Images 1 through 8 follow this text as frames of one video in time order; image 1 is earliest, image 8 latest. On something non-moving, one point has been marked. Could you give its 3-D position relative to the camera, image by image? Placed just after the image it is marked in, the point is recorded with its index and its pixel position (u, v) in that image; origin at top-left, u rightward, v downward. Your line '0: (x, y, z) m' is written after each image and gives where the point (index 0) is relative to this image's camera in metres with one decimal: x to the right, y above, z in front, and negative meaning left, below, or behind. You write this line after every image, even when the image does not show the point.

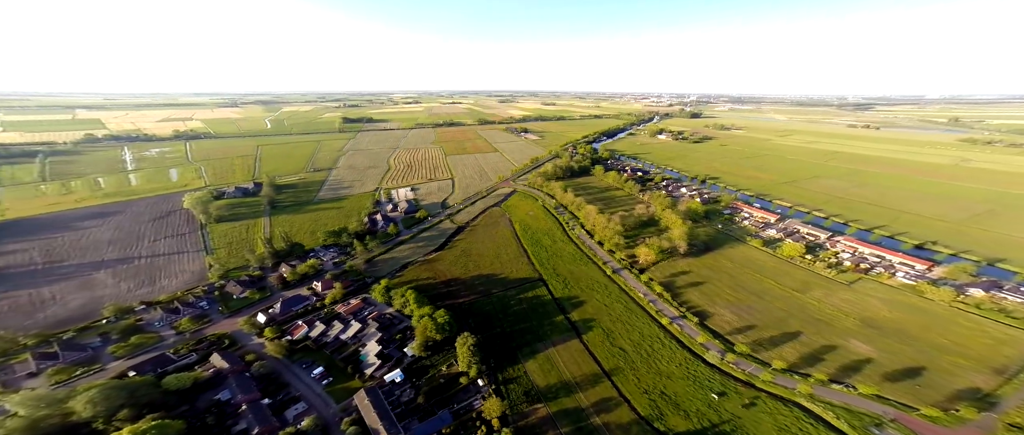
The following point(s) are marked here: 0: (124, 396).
0: (-25.4, -13.8, +18.8) m
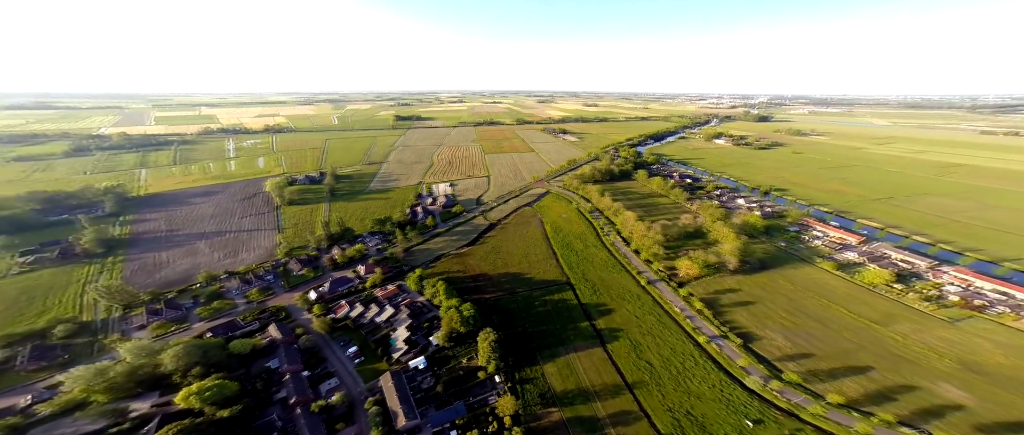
0: (-24.3, -11.8, +22.2) m
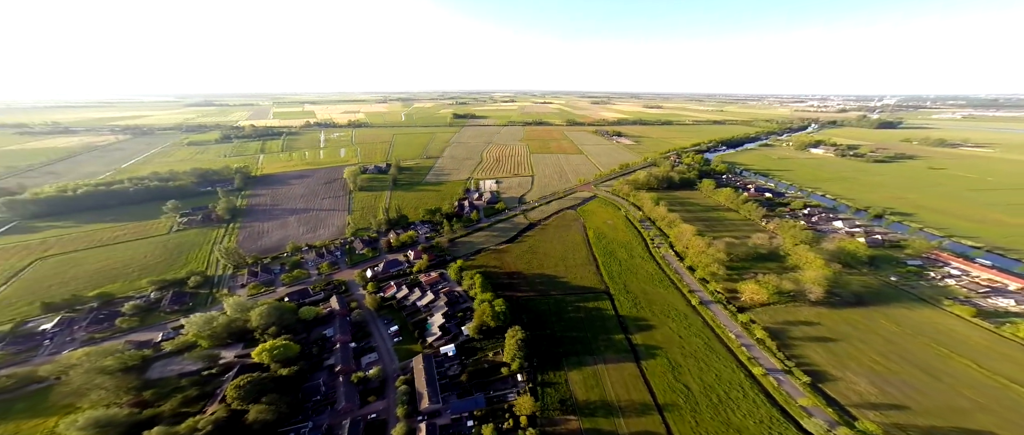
0: (-21.9, -9.5, +26.3) m
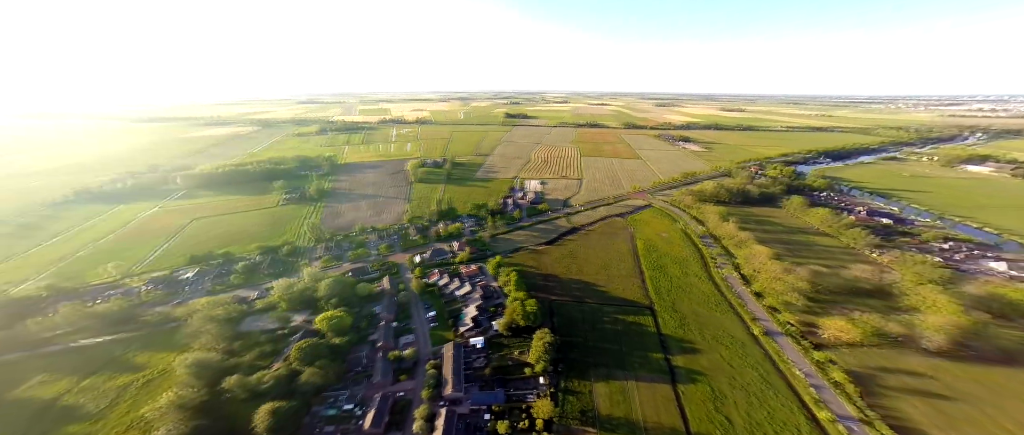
0: (-18.5, -7.6, +30.1) m
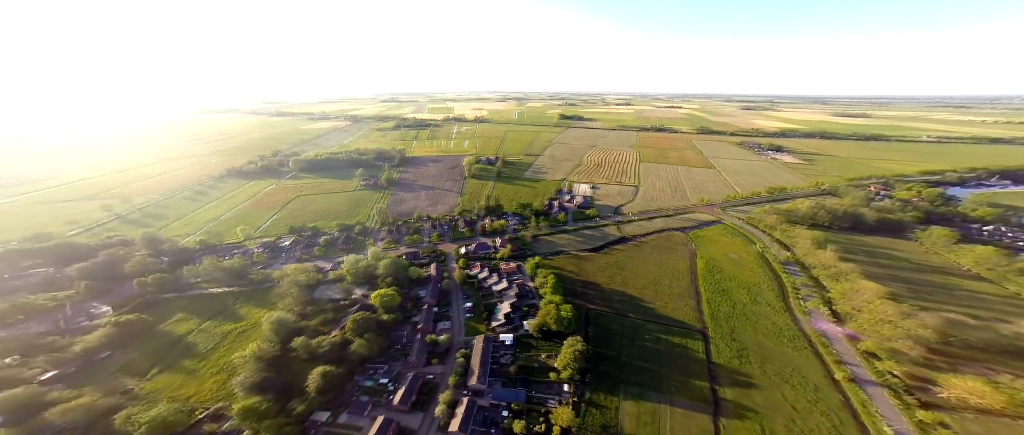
0: (-14.3, -6.1, +33.2) m
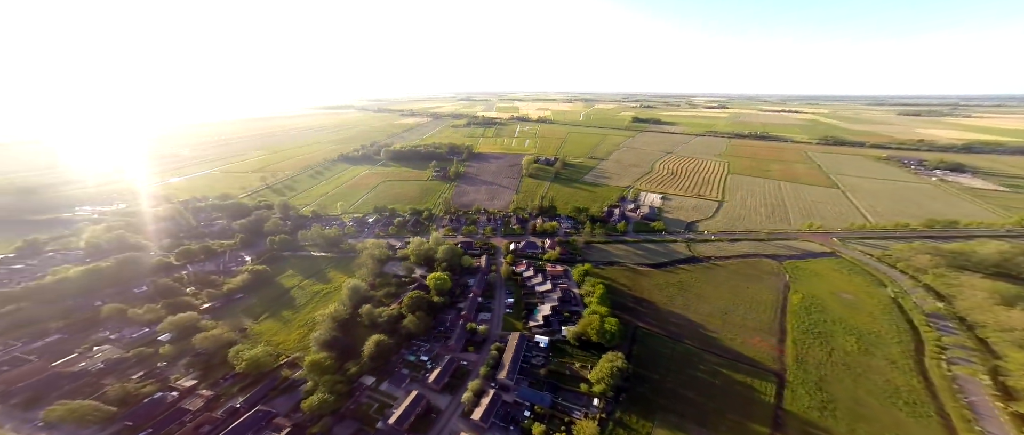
0: (-8.5, -4.8, +35.7) m
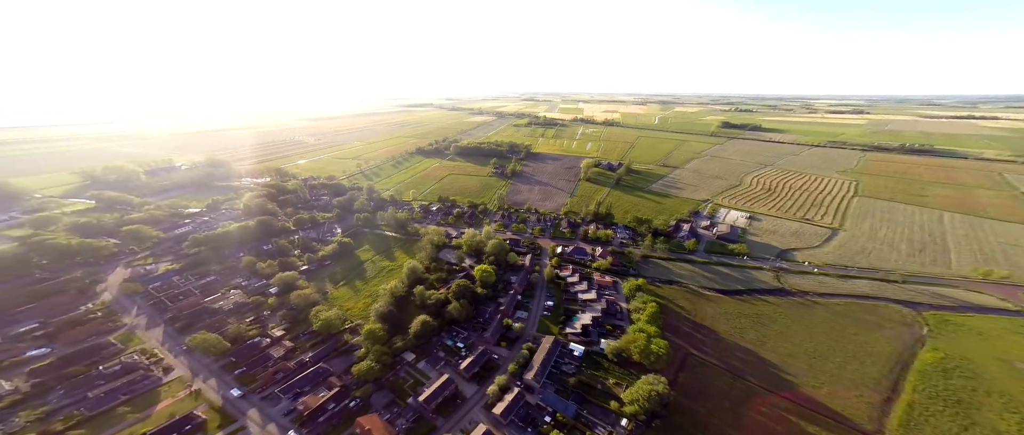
0: (-2.3, -4.2, +36.4) m
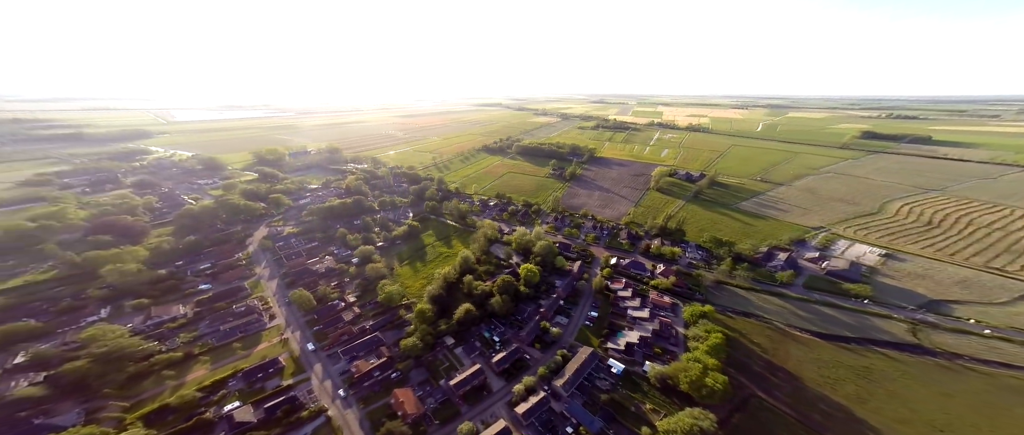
0: (+4.2, -4.3, +35.3) m
